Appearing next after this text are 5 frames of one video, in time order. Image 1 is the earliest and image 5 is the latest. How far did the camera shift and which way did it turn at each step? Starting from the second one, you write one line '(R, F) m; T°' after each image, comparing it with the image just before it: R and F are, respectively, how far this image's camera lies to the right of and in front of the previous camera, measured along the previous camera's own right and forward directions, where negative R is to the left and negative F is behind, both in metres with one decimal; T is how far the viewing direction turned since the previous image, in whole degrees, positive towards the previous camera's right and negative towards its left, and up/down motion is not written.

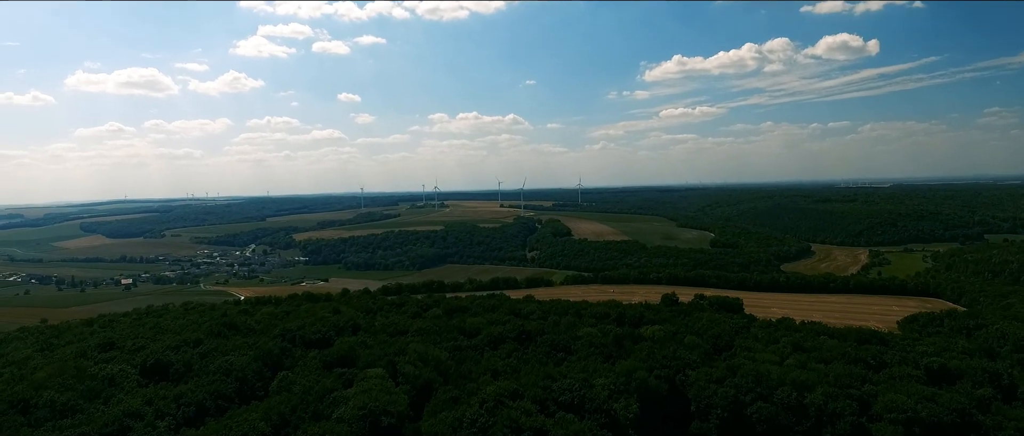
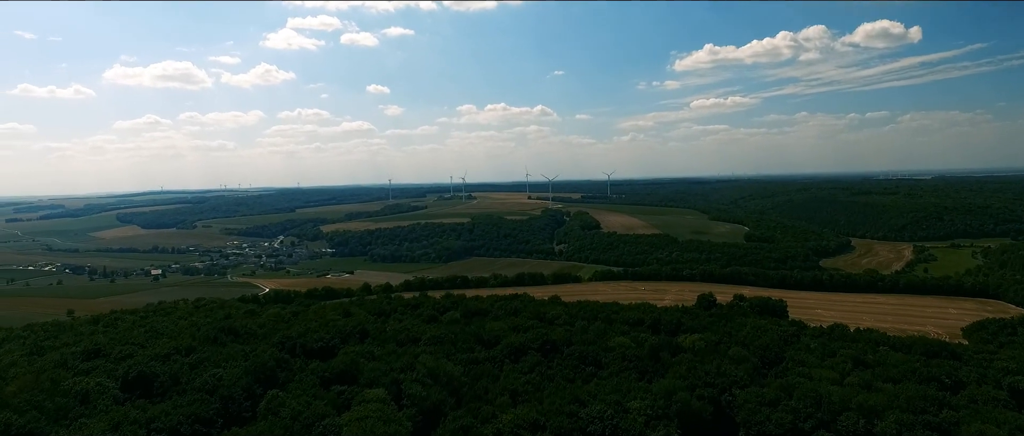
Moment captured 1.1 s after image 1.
(+0.1, +1.5) m; -3°
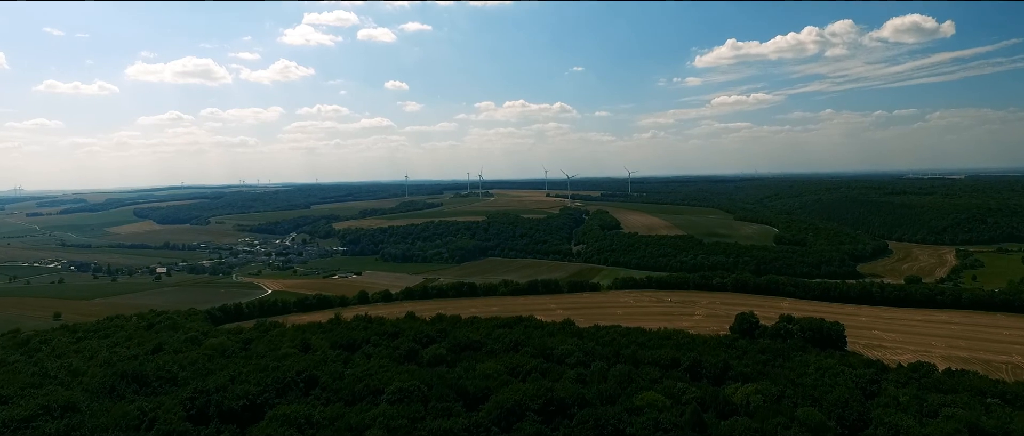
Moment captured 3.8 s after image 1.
(+0.4, +3.4) m; -2°
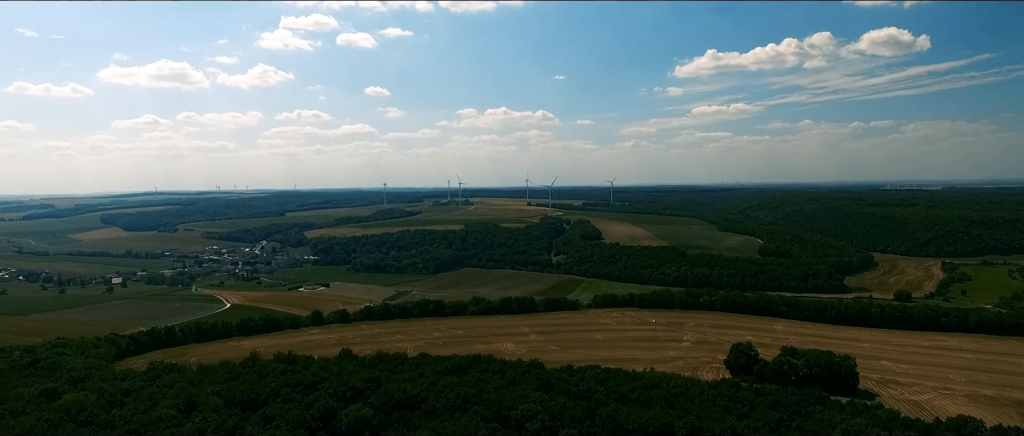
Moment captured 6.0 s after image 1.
(+0.7, +2.9) m; +2°
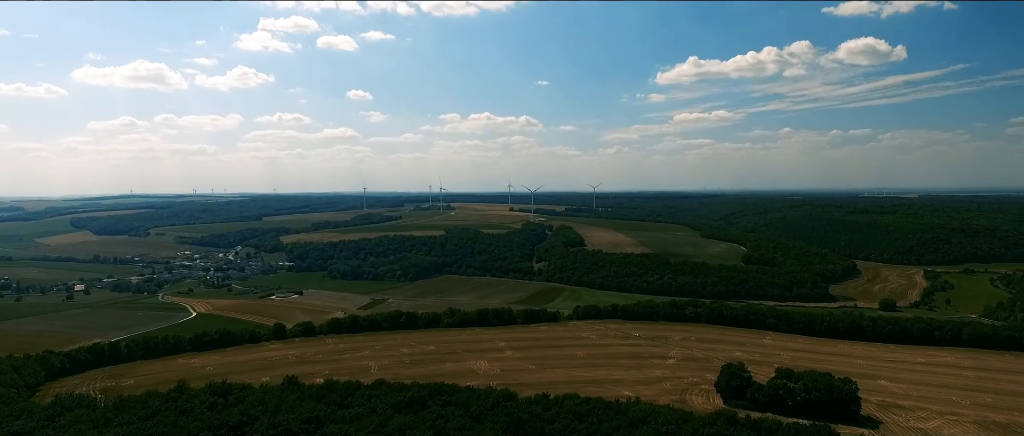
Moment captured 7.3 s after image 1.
(+0.4, +1.6) m; +2°
